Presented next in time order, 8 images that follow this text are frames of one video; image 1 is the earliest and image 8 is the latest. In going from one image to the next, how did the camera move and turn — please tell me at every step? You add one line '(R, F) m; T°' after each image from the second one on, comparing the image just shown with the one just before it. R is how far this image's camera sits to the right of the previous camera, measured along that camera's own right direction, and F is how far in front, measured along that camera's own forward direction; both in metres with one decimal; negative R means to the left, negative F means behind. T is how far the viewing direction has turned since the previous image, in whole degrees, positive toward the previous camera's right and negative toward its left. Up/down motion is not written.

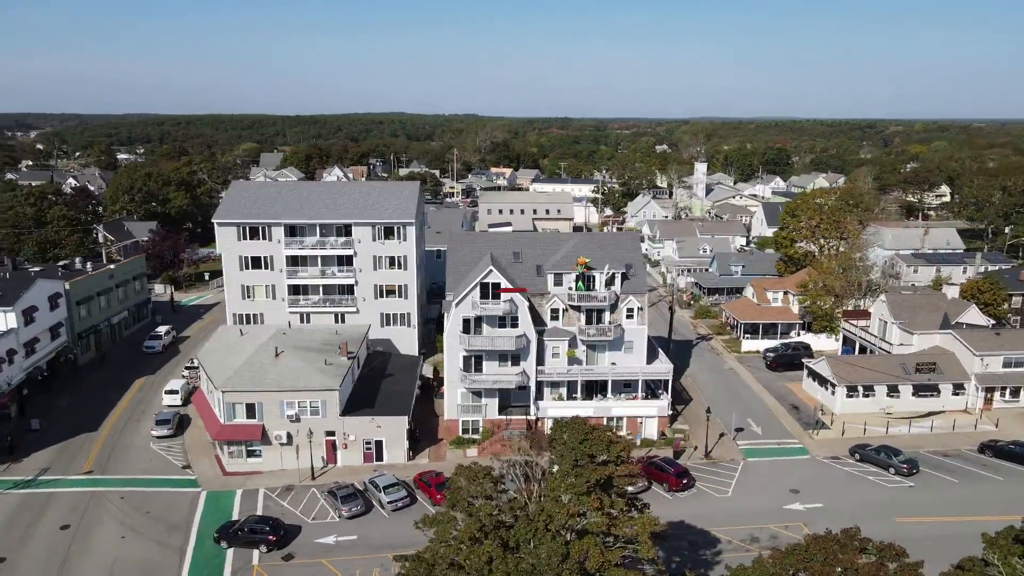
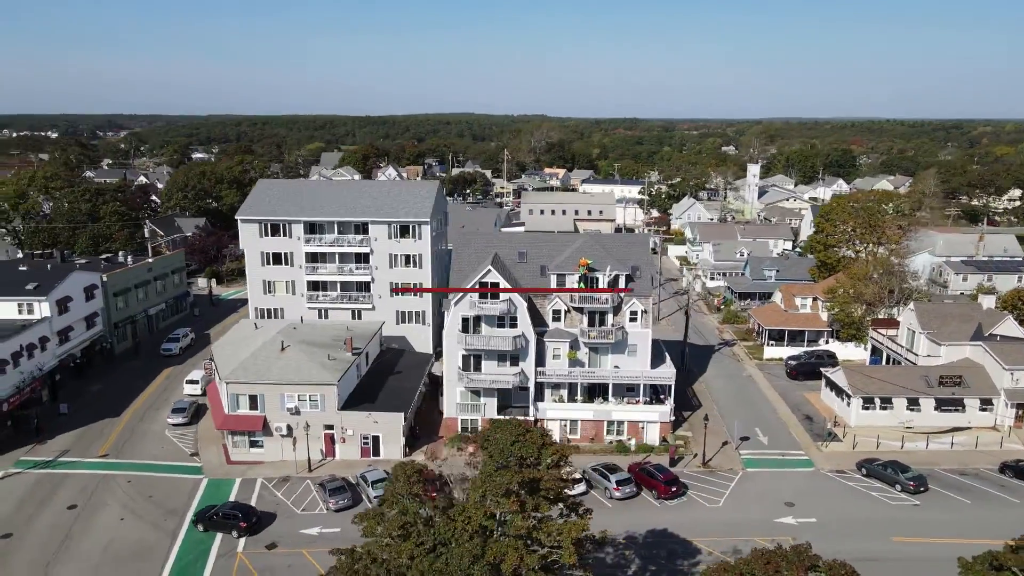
(+3.2, +0.2) m; -5°
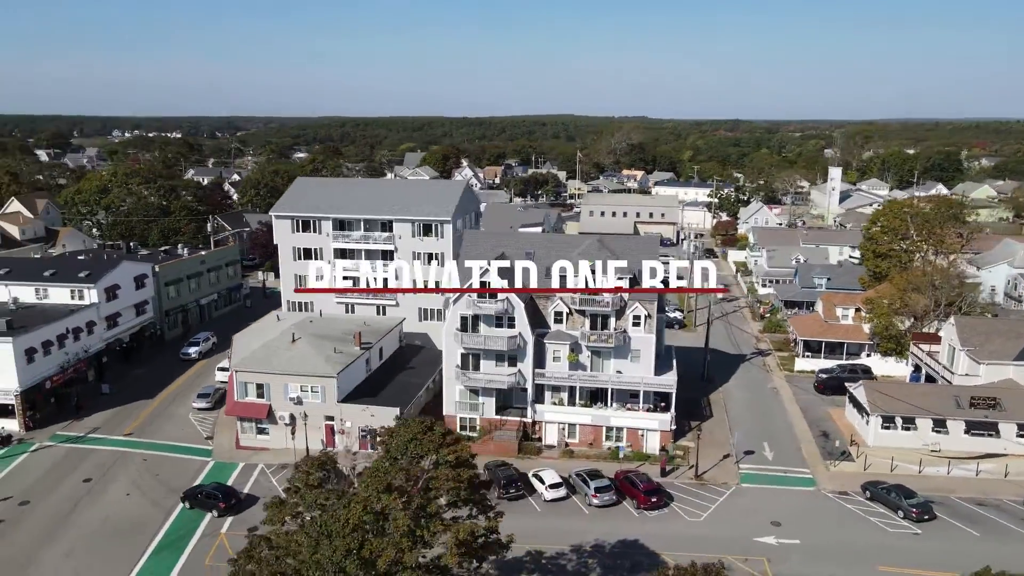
(+4.7, +0.4) m; -7°
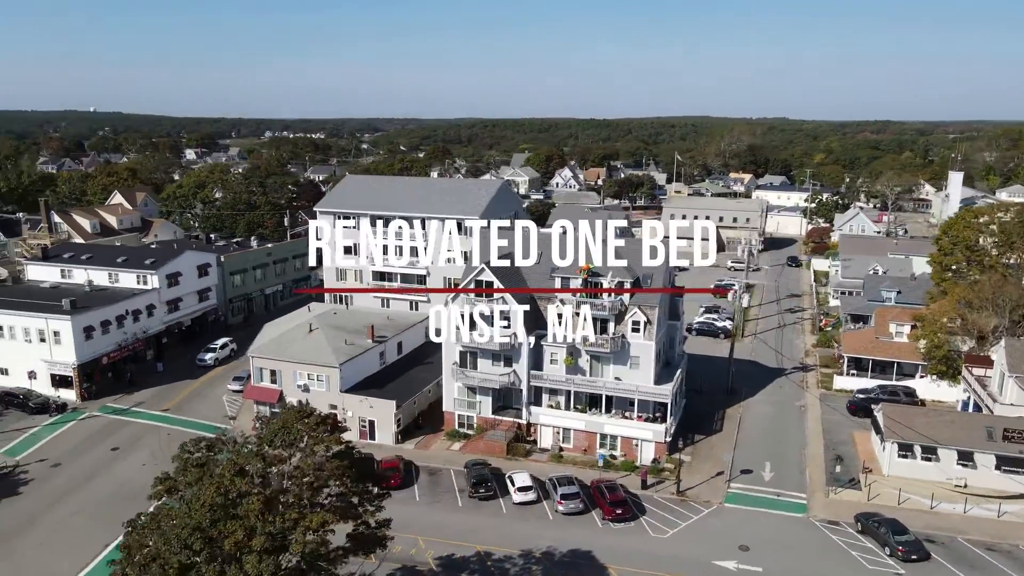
(+6.2, +0.7) m; -10°
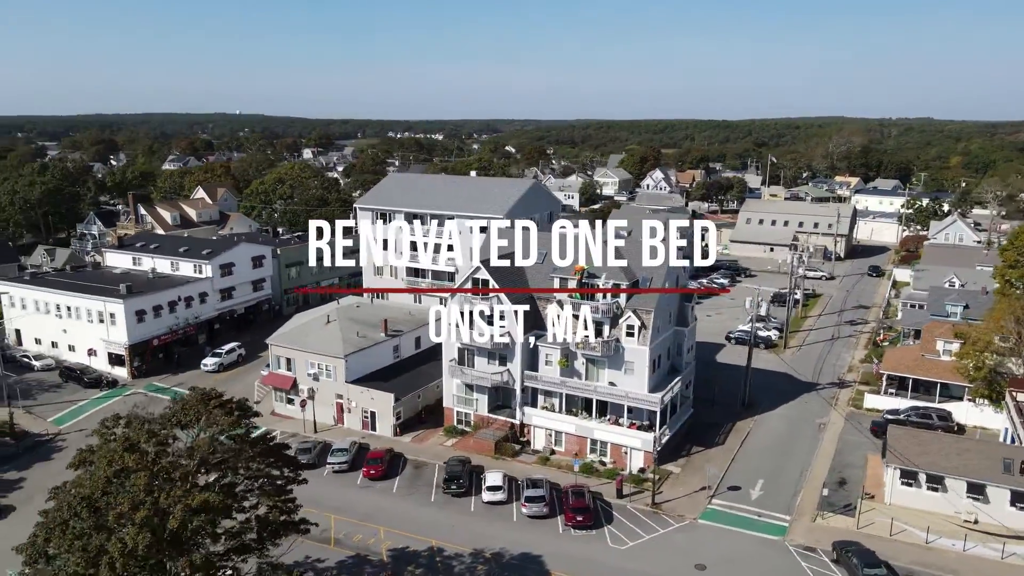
(+5.7, +0.6) m; -9°
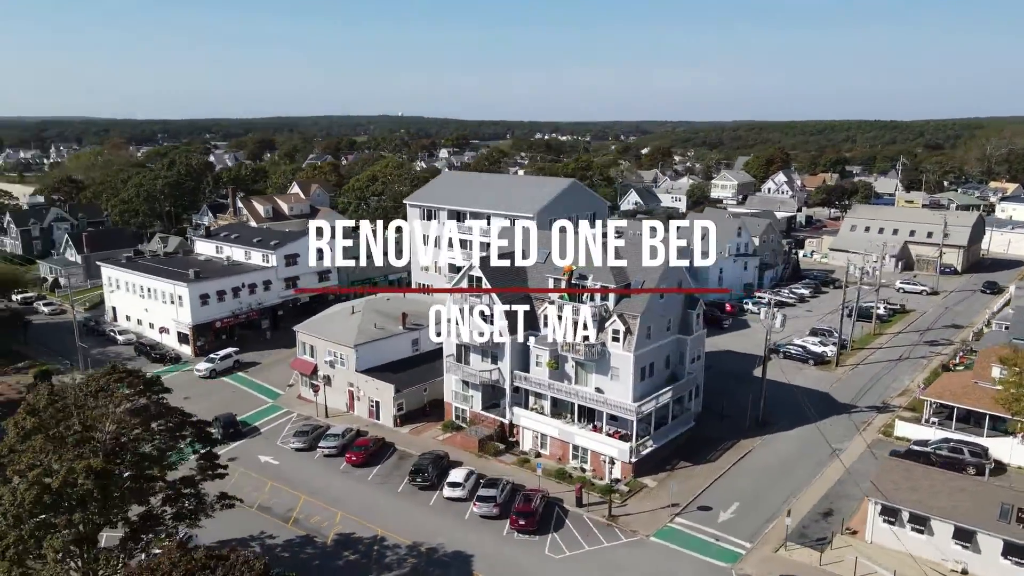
(+7.3, +0.9) m; -11°
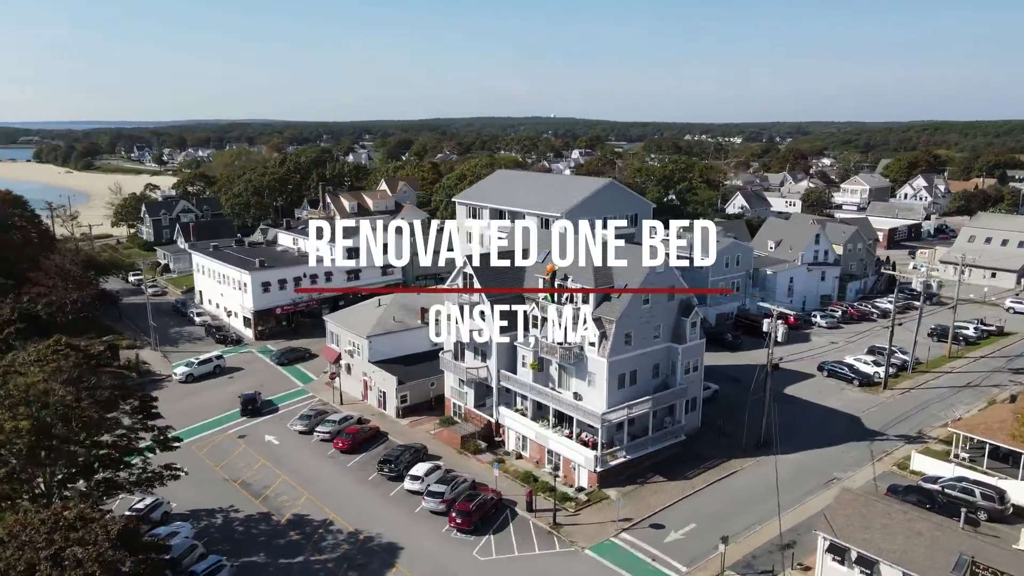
(+7.4, +1.0) m; -11°
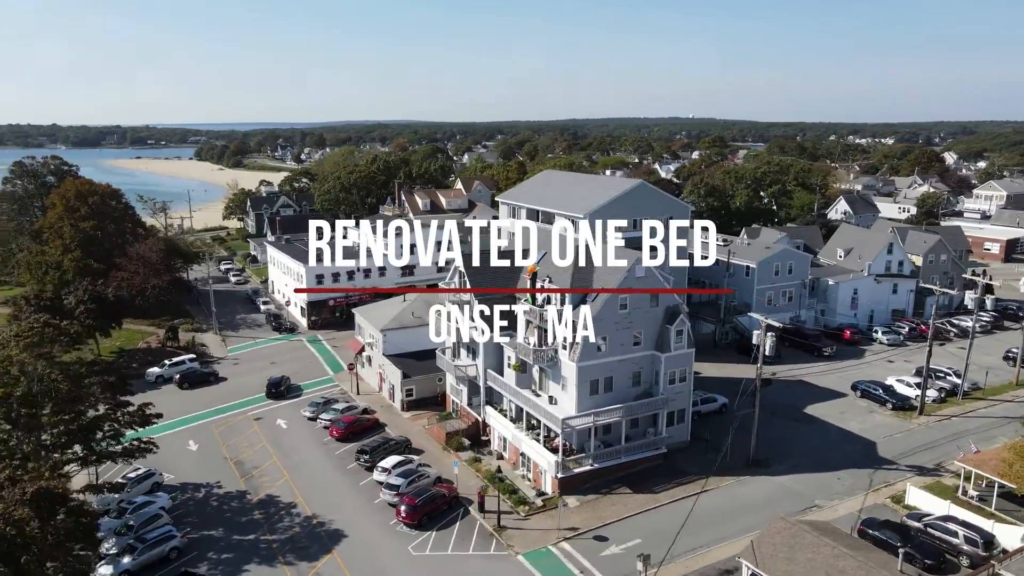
(+6.7, +0.7) m; -10°
